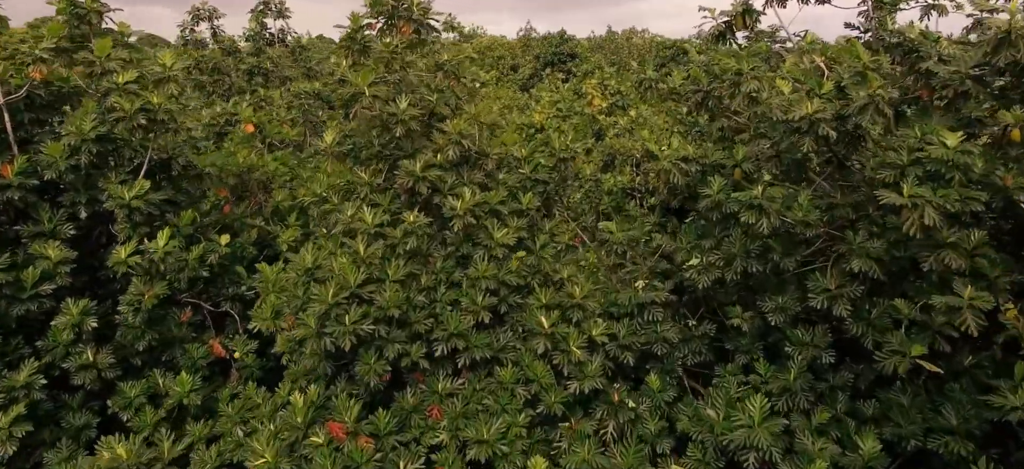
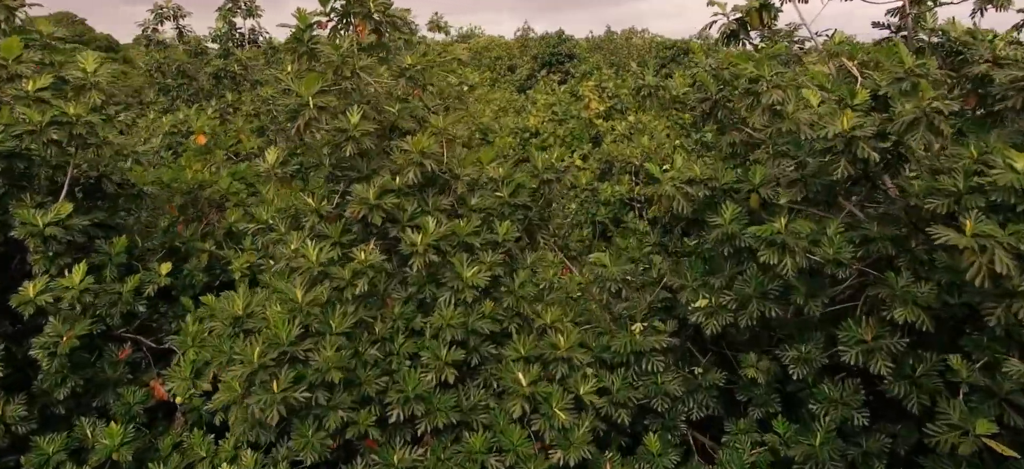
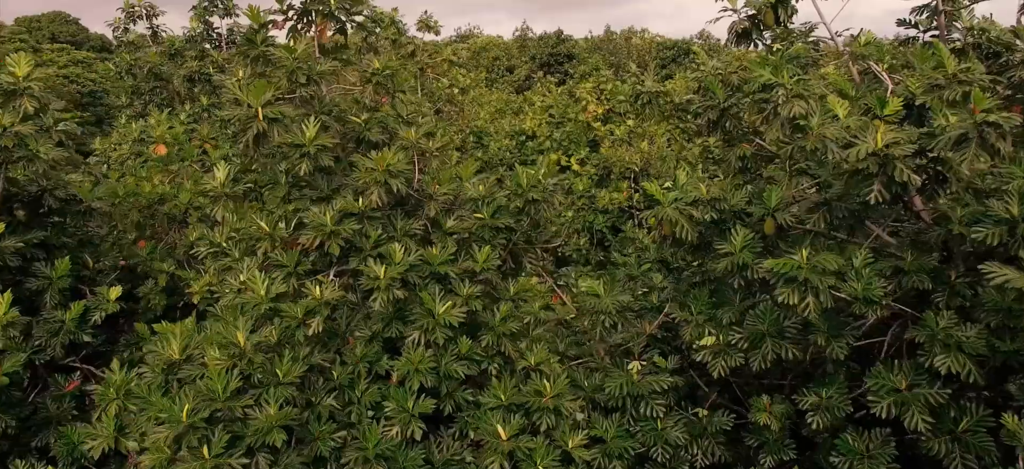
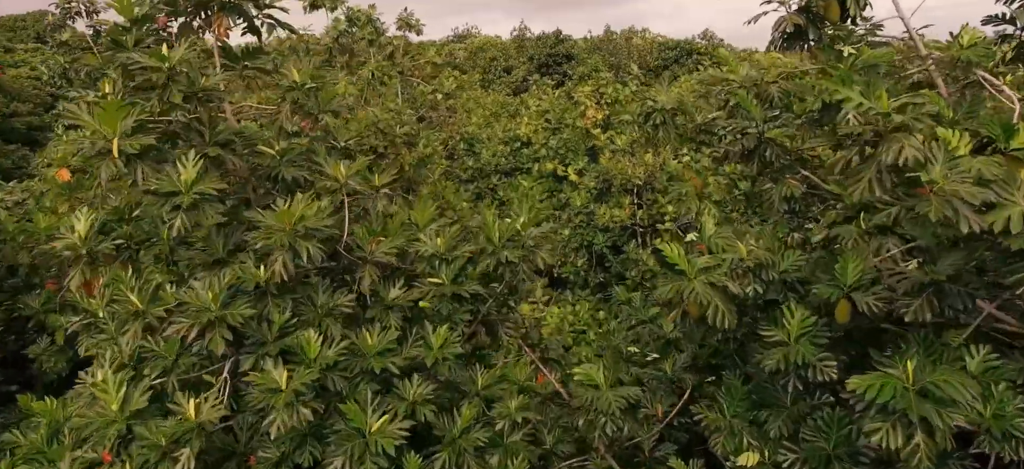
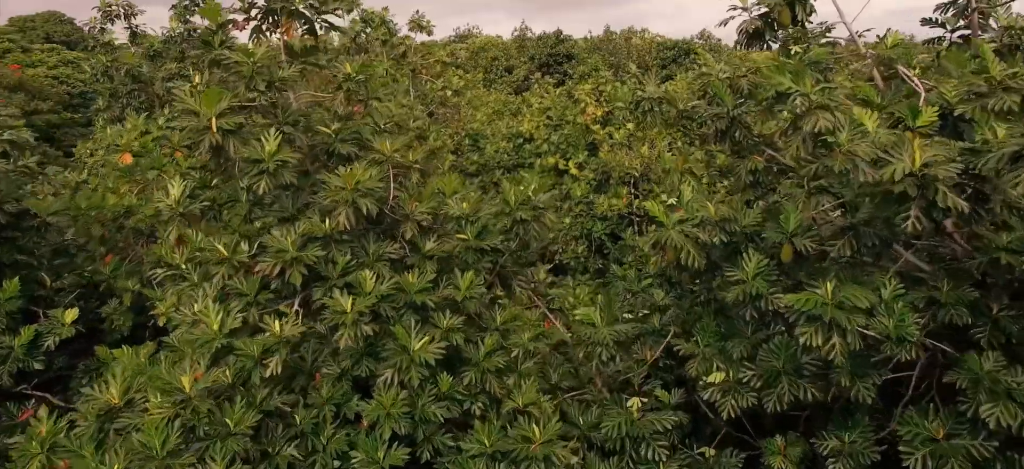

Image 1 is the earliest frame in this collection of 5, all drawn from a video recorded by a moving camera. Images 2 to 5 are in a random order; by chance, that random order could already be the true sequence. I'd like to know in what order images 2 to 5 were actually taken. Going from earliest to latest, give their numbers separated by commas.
2, 3, 5, 4
